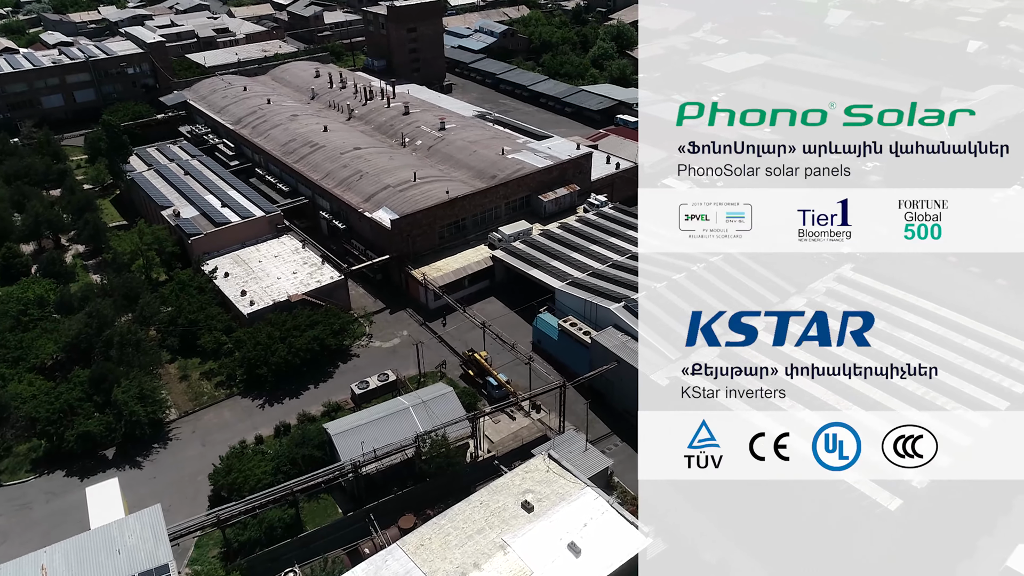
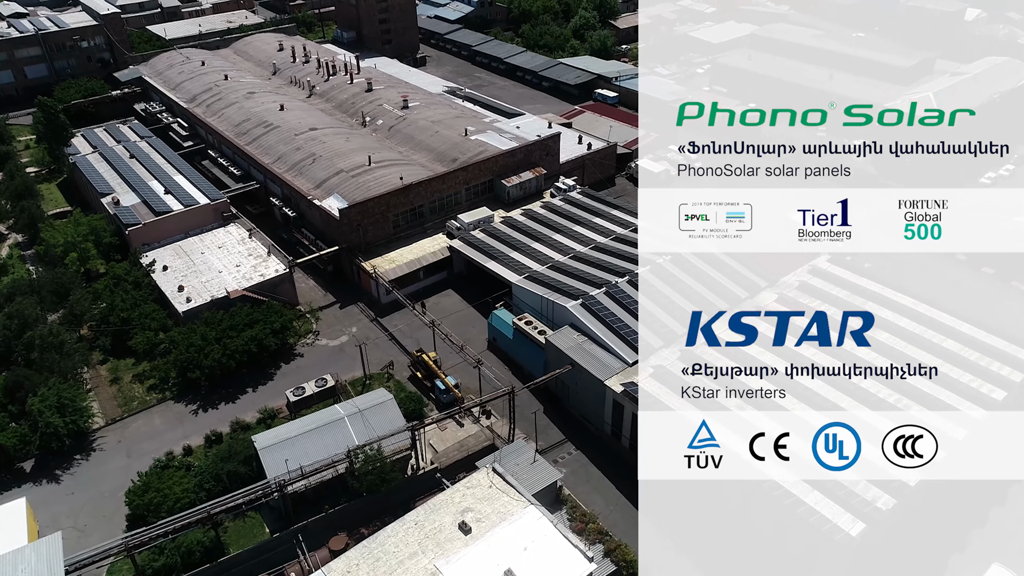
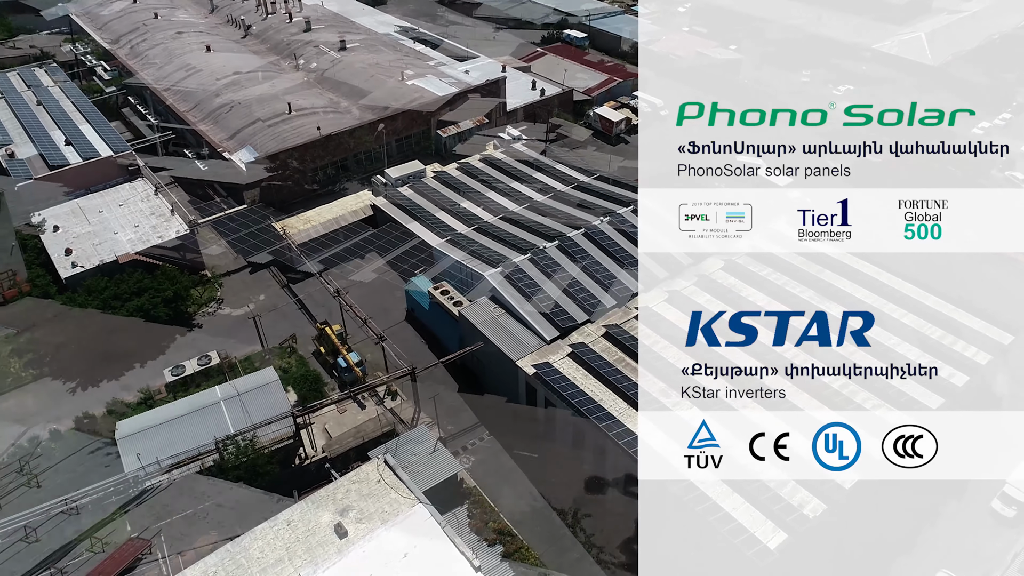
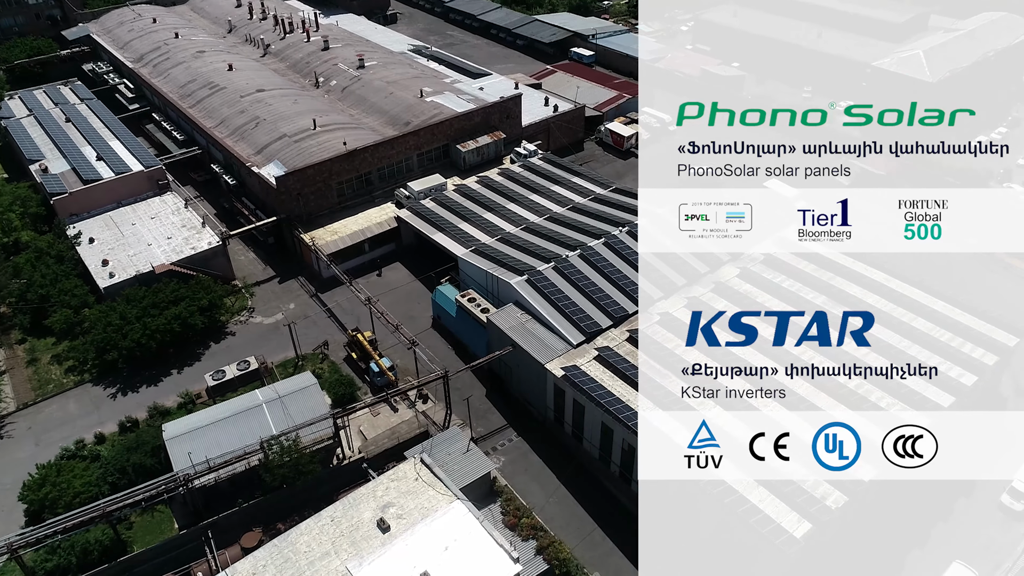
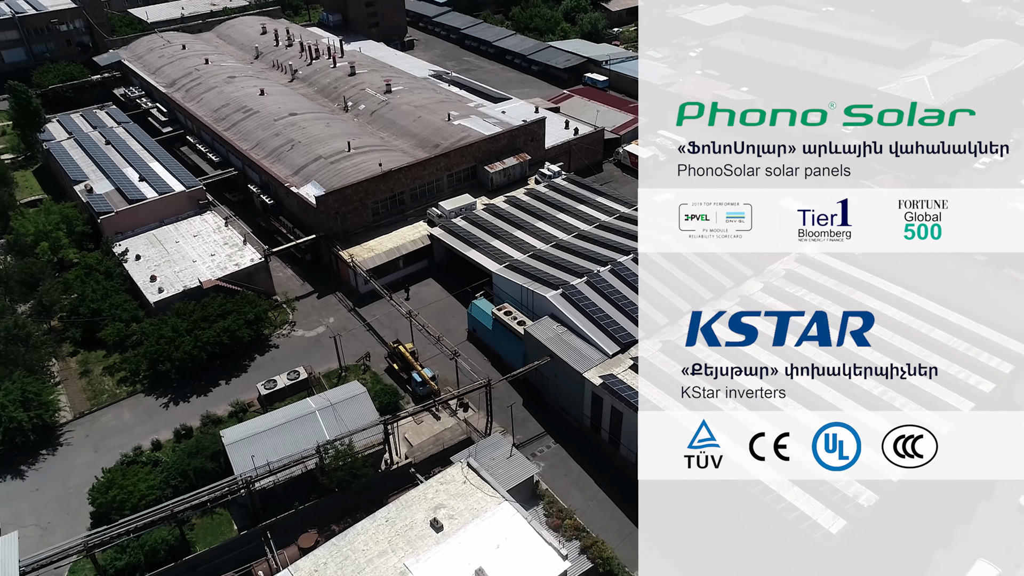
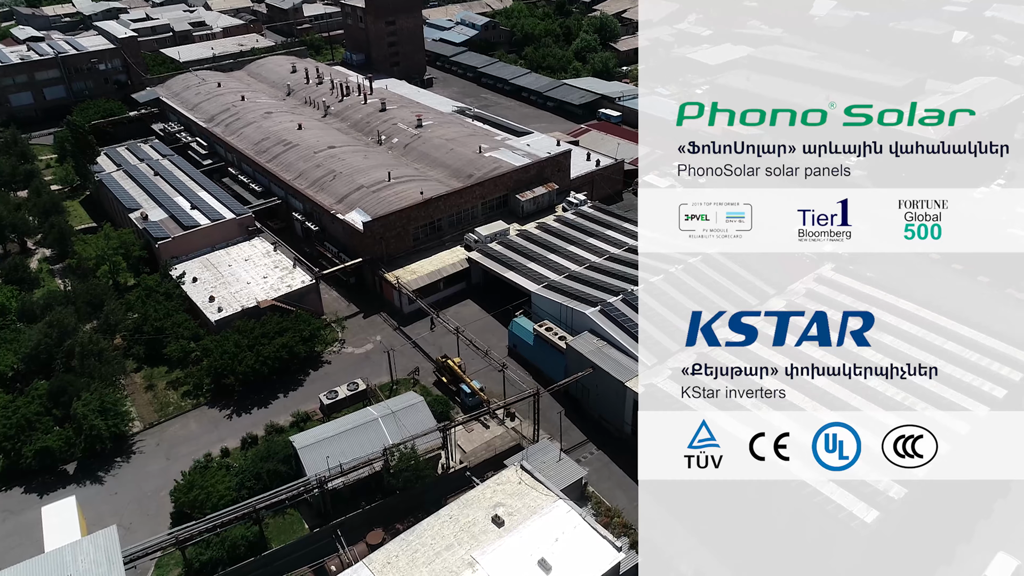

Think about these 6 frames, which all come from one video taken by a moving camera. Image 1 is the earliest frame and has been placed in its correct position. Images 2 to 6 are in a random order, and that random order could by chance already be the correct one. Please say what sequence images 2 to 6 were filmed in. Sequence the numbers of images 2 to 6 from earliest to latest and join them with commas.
6, 2, 5, 4, 3
